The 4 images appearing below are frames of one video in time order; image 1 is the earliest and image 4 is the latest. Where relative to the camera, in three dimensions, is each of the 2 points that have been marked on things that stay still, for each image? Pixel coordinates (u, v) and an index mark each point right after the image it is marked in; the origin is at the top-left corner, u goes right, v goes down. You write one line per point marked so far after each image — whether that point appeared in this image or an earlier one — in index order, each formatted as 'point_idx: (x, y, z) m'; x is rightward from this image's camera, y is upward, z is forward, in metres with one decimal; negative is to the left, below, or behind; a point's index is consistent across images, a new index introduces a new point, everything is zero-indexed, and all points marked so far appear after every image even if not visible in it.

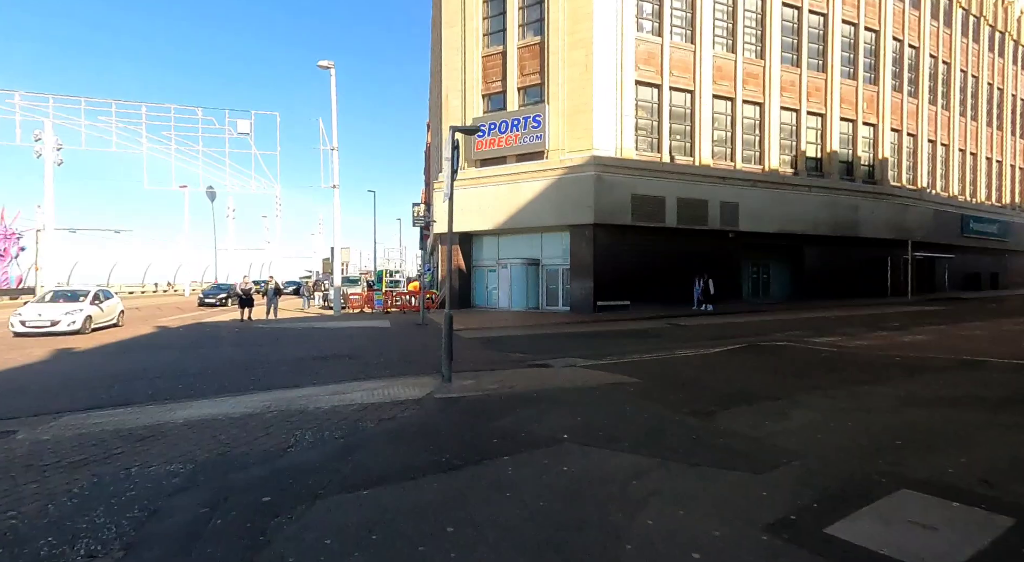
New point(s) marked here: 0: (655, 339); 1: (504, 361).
0: (+3.5, -1.4, +13.3) m
1: (-0.1, -1.5, +10.2) m
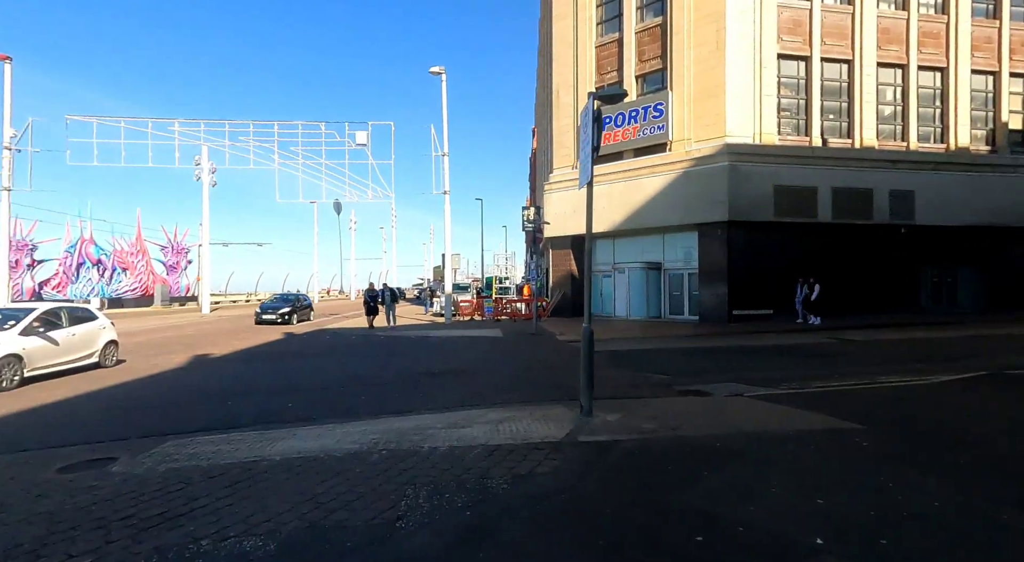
0: (+6.2, -1.5, +10.8) m
1: (+2.1, -1.6, +8.4) m
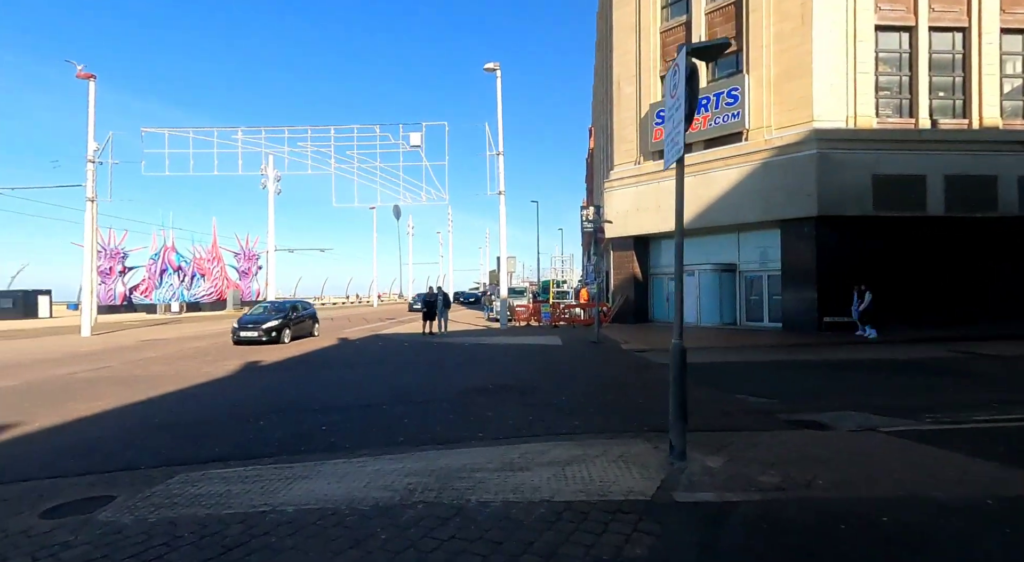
0: (+7.3, -1.6, +8.8) m
1: (+2.9, -1.7, +6.9) m
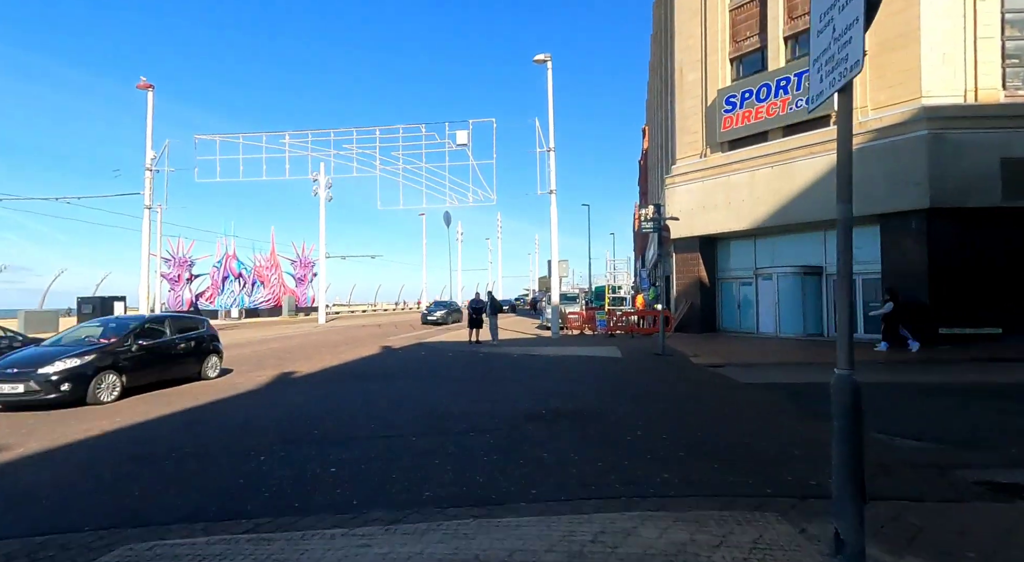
0: (+8.1, -1.6, +6.4) m
1: (+3.5, -1.7, +4.9) m
